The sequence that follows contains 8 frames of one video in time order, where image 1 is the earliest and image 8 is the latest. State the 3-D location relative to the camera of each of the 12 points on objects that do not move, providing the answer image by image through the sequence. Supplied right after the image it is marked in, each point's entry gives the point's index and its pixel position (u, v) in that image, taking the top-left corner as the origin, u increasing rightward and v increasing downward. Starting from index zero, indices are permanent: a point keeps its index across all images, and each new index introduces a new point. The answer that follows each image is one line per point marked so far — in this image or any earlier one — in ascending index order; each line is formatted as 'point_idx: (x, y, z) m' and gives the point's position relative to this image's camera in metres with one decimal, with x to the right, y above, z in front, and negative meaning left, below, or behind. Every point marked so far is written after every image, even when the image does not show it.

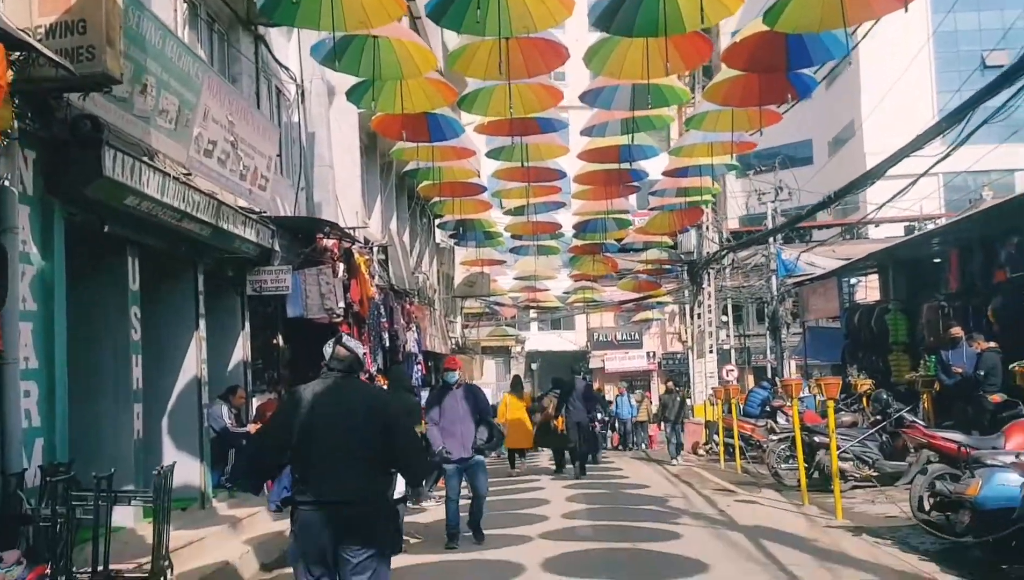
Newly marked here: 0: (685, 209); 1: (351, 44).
0: (+3.9, +1.8, +19.6) m
1: (-1.9, +2.8, +10.0) m
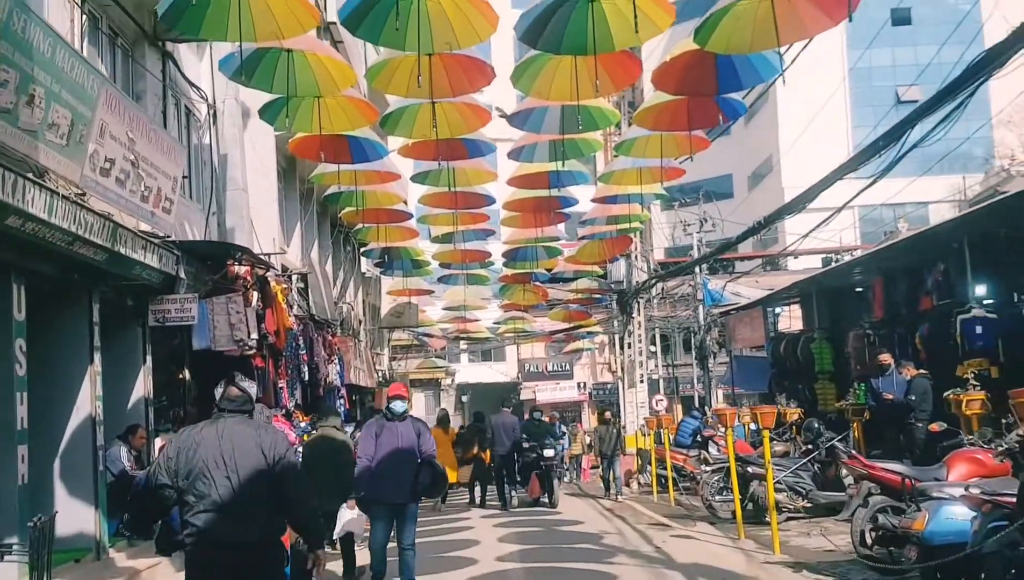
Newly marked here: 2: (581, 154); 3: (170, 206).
0: (+2.3, +1.2, +19.4) m
1: (-2.7, +2.5, +9.4) m
2: (+1.0, +2.0, +12.8) m
3: (-4.0, +1.0, +10.2) m
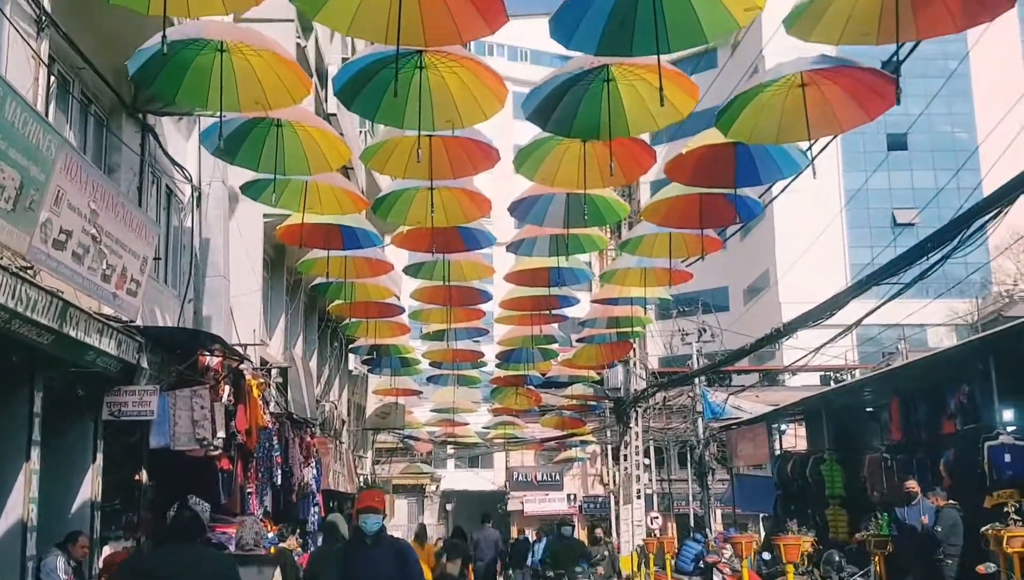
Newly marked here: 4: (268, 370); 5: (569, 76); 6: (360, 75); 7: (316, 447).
0: (+2.2, -1.1, +18.5) m
1: (-2.7, +1.6, +8.7) m
2: (+1.0, +0.5, +12.1) m
3: (-4.0, 0.0, +9.3) m
4: (-3.9, -1.3, +13.7) m
5: (+0.5, +1.8, +7.2) m
6: (-1.3, +1.9, +7.5) m
7: (-3.7, -3.0, +16.5) m
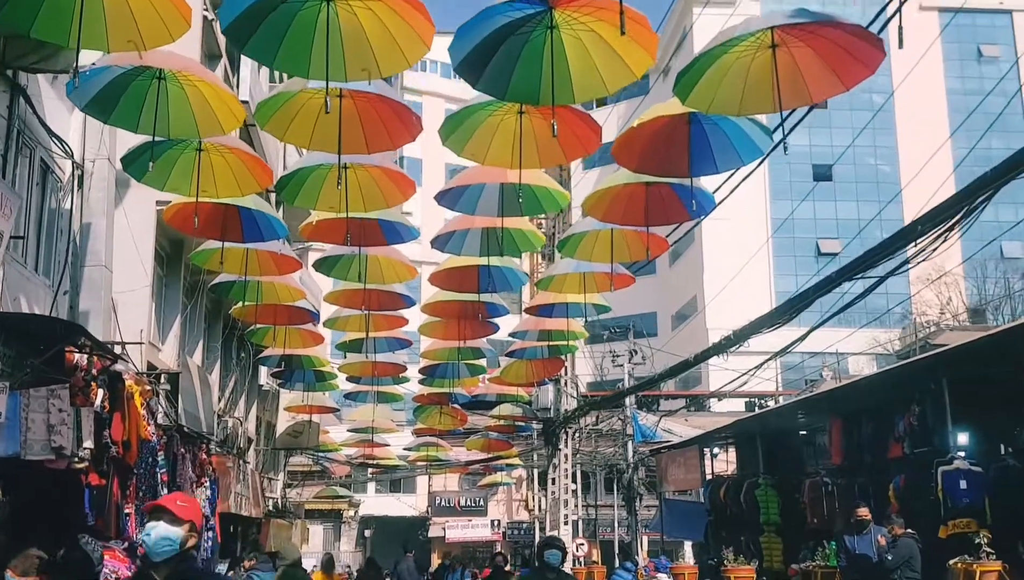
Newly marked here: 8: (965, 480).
0: (+0.7, -1.4, +17.5) m
1: (-3.3, +1.7, +7.4) m
2: (+0.1, +0.5, +11.0) m
3: (-4.7, +0.2, +7.8) m
4: (-5.0, -1.2, +12.2) m
5: (0.0, +1.9, +6.2) m
6: (-1.8, +2.0, +6.2) m
7: (-5.1, -3.0, +14.9) m
8: (+5.3, -2.2, +10.1) m
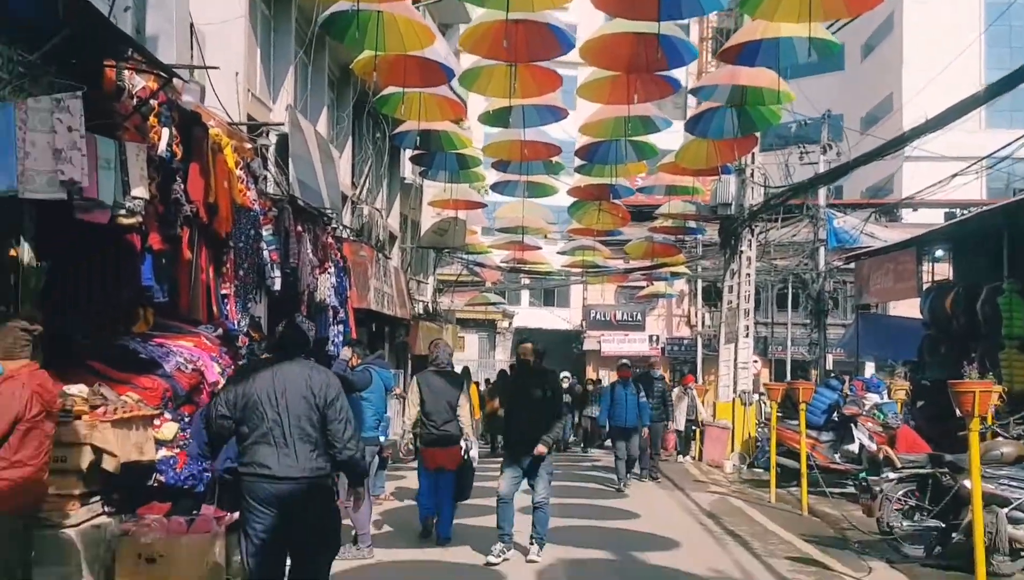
0: (+3.6, +2.6, +14.0) m
1: (-2.1, +3.6, +4.4) m
2: (+1.9, +3.1, +7.5) m
3: (-3.4, +2.3, +5.3) m
4: (-2.9, +1.8, +9.9) m
5: (+0.9, +3.5, +2.6) m
6: (-0.9, +3.7, +2.9) m
7: (-2.5, +0.5, +12.9) m
8: (+6.9, +0.2, +6.3) m
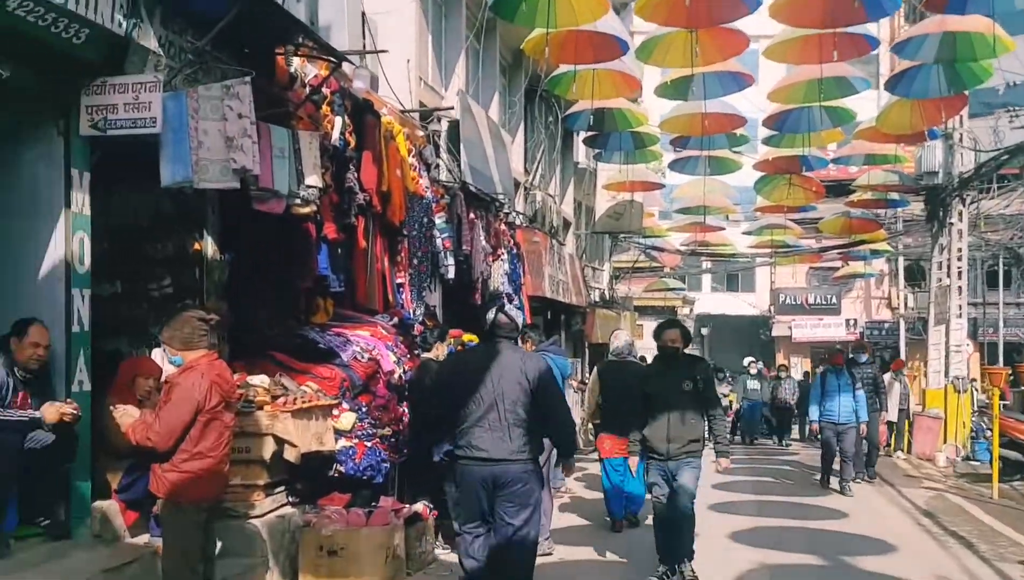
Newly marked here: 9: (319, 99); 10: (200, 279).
0: (+6.2, +2.9, +12.5) m
1: (-1.3, +3.7, +4.2) m
2: (+3.2, +3.3, +6.5) m
3: (-2.4, +2.3, +5.4) m
4: (-0.9, +1.9, +9.7) m
5: (+1.3, +3.6, +1.8) m
6: (-0.4, +3.8, +2.5) m
7: (+0.1, +0.7, +12.7) m
8: (+7.9, +0.5, +4.3) m
9: (-1.5, +1.5, +6.7) m
10: (-2.3, +0.1, +6.4) m
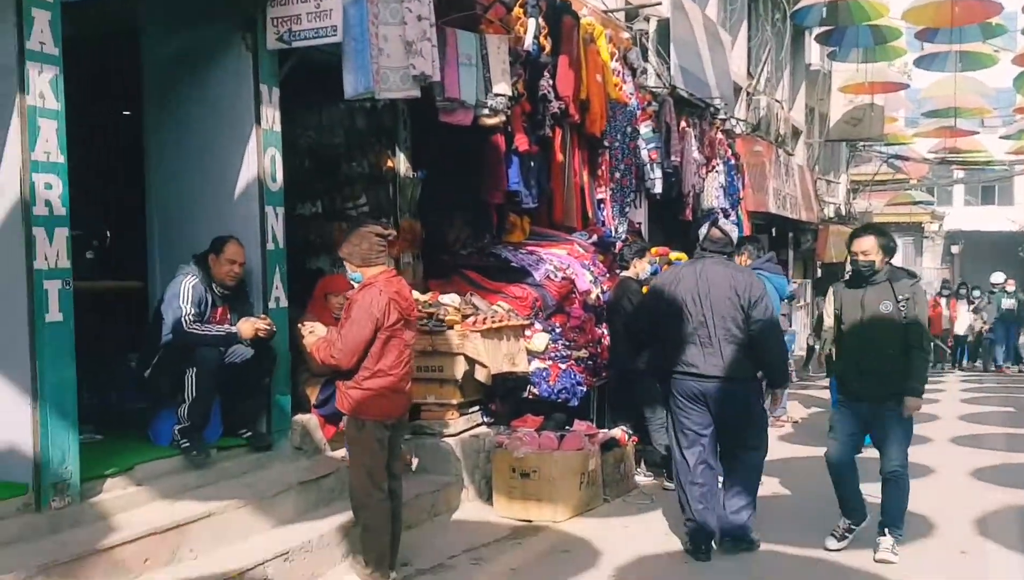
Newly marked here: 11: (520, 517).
0: (+8.8, +4.0, +9.9) m
1: (-0.5, +4.1, +3.6) m
2: (+4.4, +3.9, +4.8) m
3: (-1.2, +2.8, +5.2) m
4: (+1.2, +2.8, +9.1) m
5: (+1.4, +3.8, +0.8) m
6: (0.0, +4.0, +1.8) m
7: (+2.9, +1.9, +11.7) m
8: (+8.5, +0.8, +1.8) m
9: (-0.1, +2.1, +6.3) m
10: (-0.9, +0.7, +6.3) m
11: (+0.1, -1.5, +5.6) m
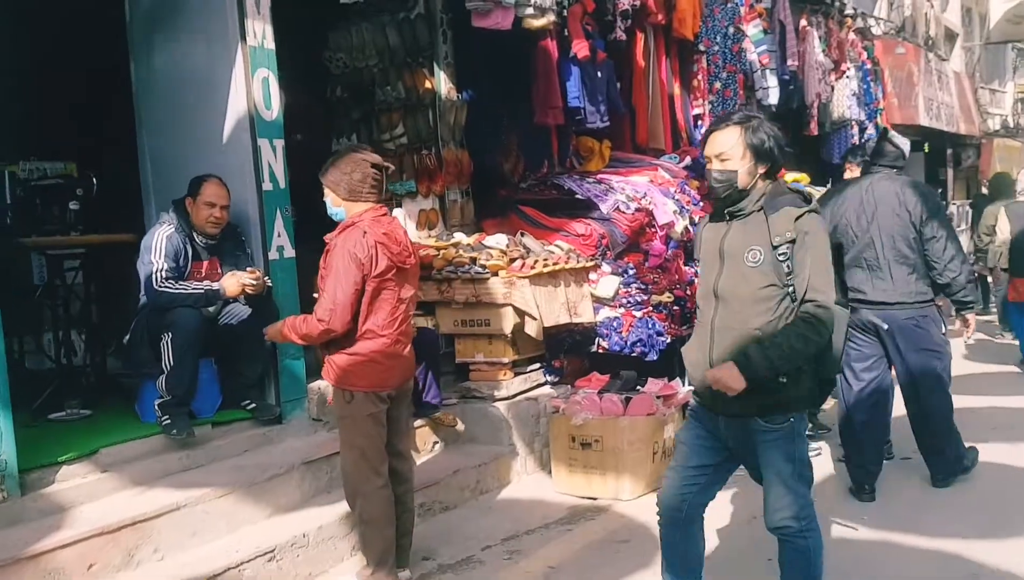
0: (+9.5, +4.9, +7.3) m
1: (-0.7, +4.3, +2.5) m
2: (+4.4, +4.3, +2.9) m
3: (-1.1, +3.1, +4.3) m
4: (+1.9, +3.4, +7.7) m
5: (+0.8, +3.8, -0.6) m
6: (-0.5, +4.1, +0.7) m
7: (+4.1, +2.7, +10.1) m
8: (+8.1, +1.2, -0.5) m
9: (+0.2, +2.5, +5.3) m
10: (-0.5, +1.1, +5.5) m
11: (+0.4, -1.1, +4.7) m
